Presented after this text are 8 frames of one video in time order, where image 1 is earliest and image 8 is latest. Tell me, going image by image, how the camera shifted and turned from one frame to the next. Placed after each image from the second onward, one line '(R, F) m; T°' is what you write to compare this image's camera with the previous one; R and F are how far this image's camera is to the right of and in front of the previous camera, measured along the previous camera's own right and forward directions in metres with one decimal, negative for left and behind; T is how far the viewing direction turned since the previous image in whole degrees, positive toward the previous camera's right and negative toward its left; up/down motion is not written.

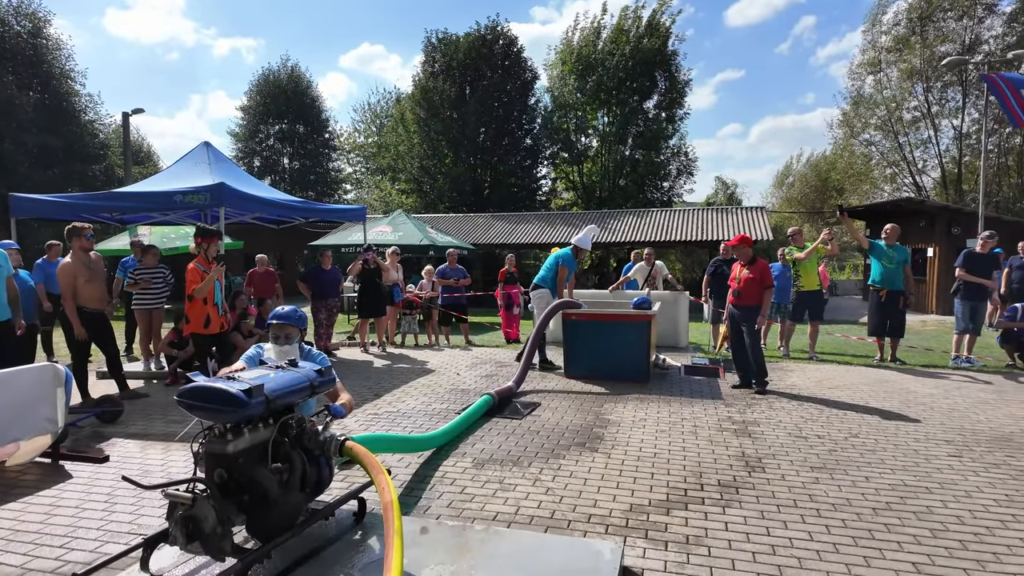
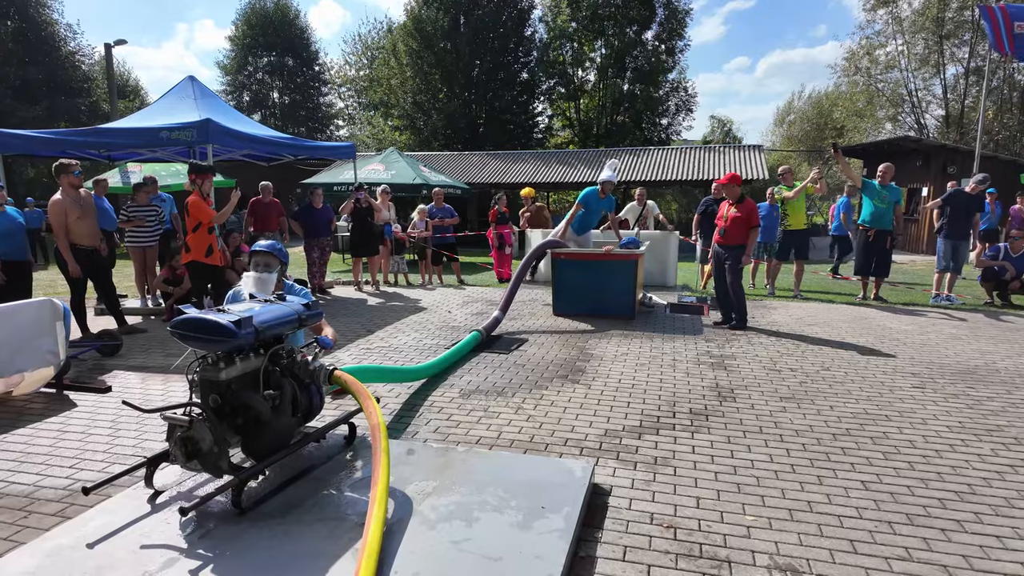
(+0.1, -0.1) m; 0°
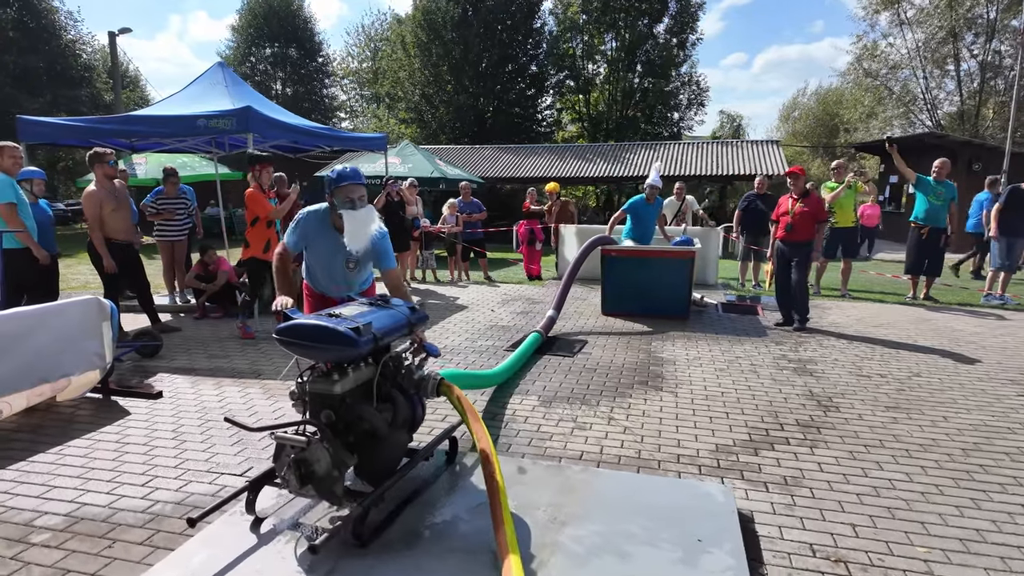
(-0.6, +0.3) m; 0°
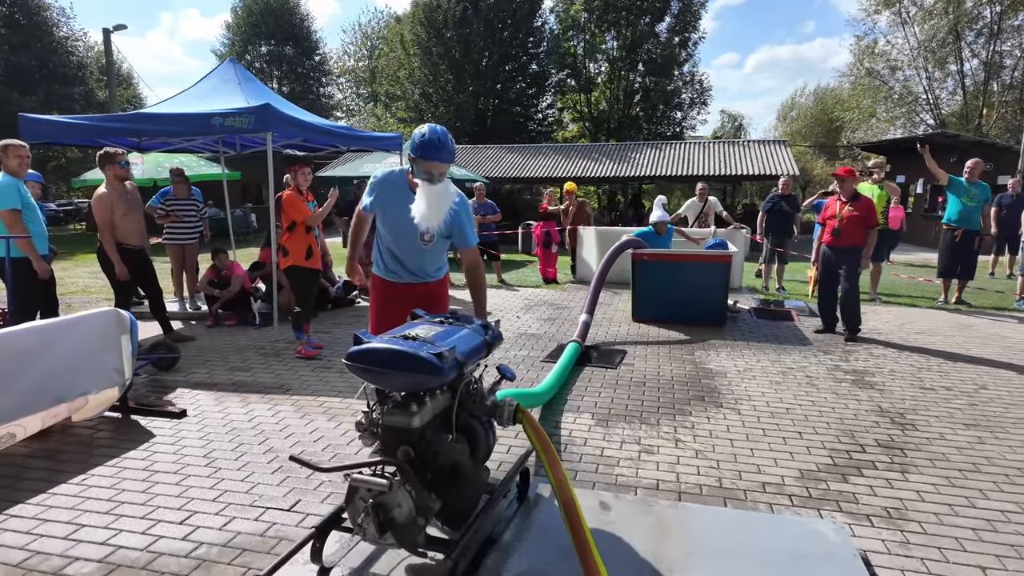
(-0.4, +0.3) m; +1°
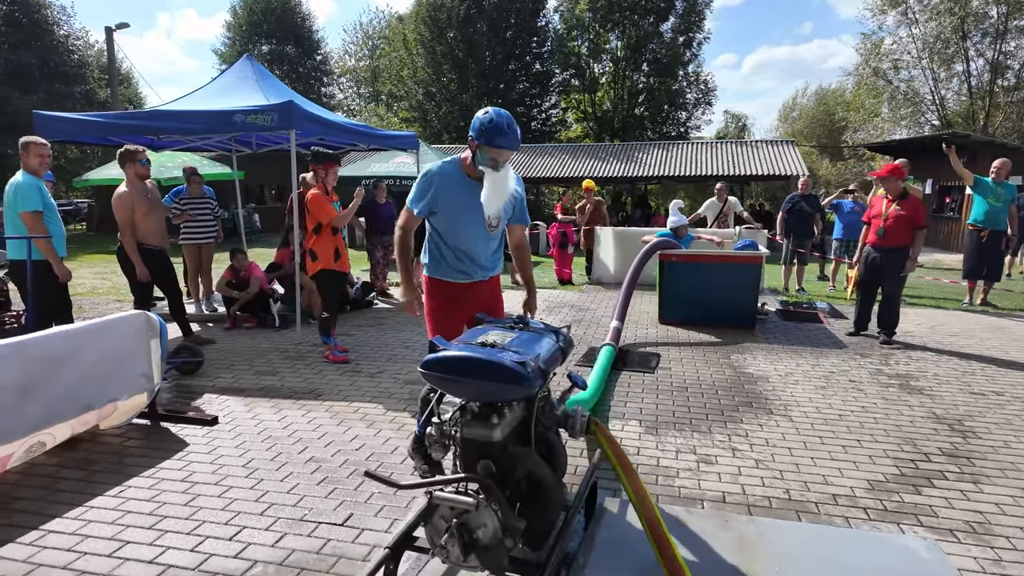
(-0.3, +0.1) m; 0°
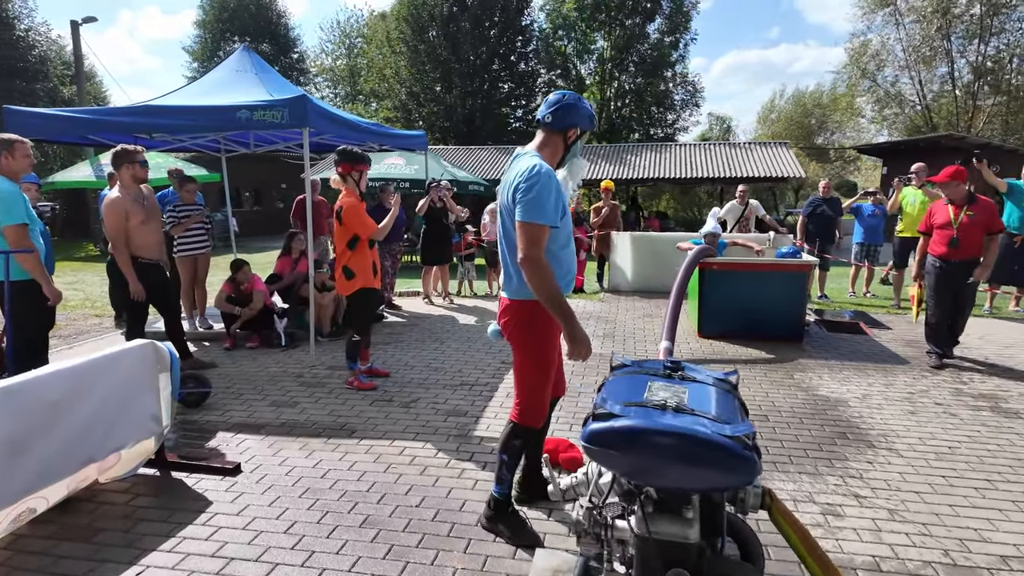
(-0.6, +0.5) m; +2°
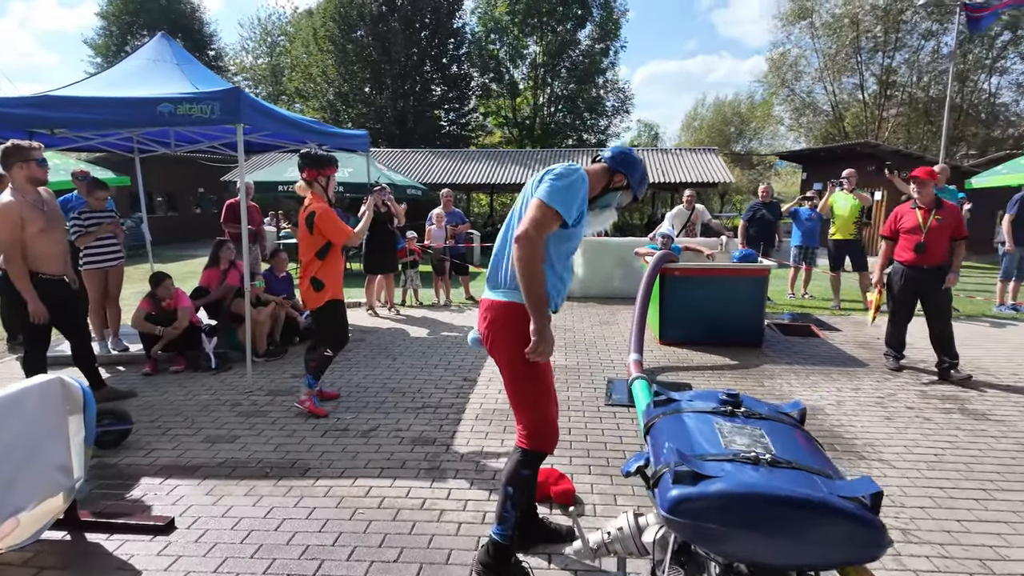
(-0.2, +0.4) m; +7°
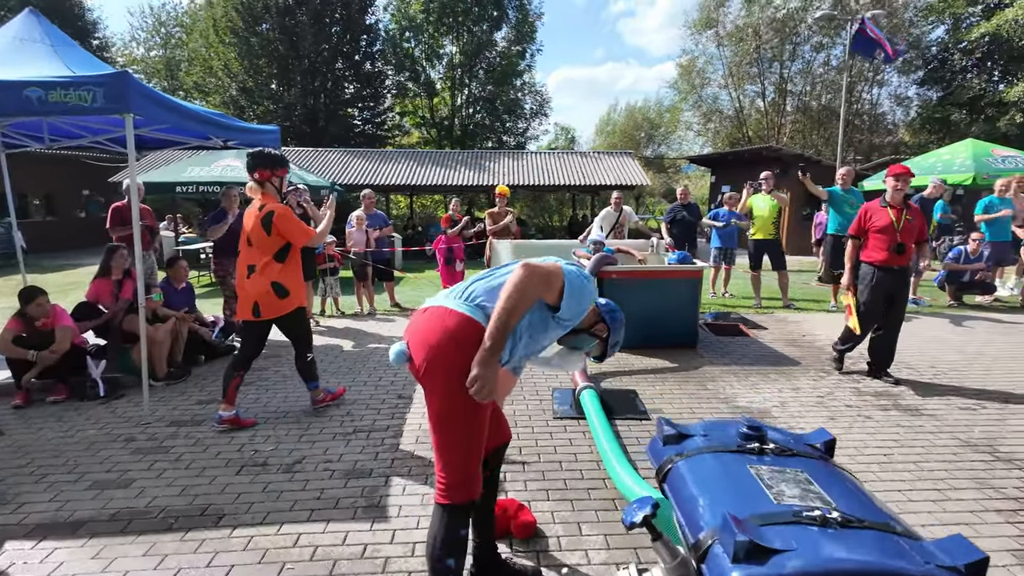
(-0.1, +0.3) m; +8°
